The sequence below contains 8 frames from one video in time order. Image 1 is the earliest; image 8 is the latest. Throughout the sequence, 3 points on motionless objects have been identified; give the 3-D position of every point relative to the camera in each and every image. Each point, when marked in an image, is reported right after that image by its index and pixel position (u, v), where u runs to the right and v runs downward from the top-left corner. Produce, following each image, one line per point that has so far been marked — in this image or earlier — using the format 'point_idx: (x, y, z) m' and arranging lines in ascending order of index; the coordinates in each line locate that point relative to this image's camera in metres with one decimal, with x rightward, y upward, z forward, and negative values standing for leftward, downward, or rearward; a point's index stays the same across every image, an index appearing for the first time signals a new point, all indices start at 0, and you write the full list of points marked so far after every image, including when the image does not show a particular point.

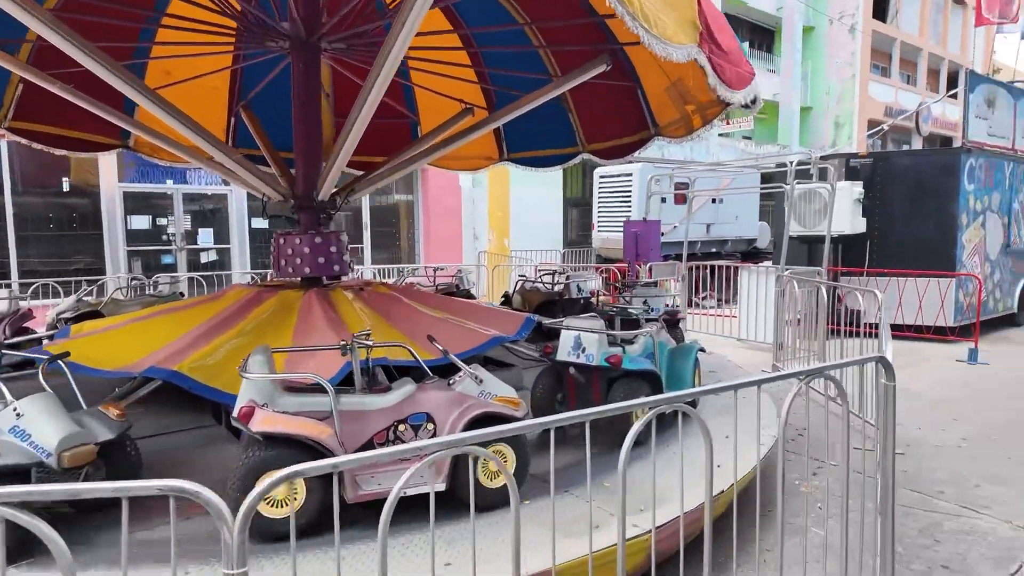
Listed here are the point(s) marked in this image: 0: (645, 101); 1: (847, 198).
0: (+1.5, +2.1, +7.0) m
1: (+5.0, +1.3, +9.2) m
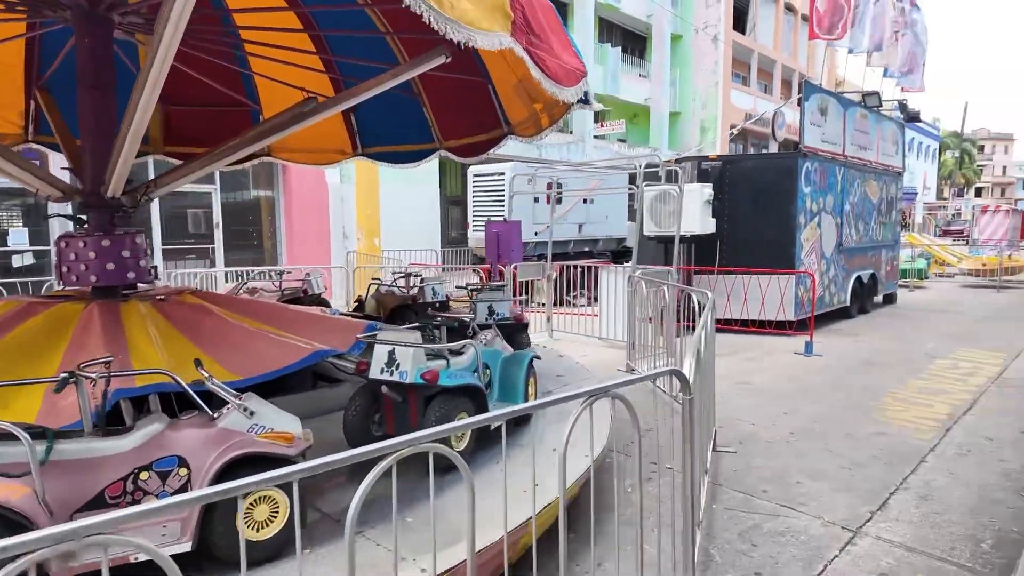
0: (-0.2, +2.1, +6.8) m
1: (+2.9, +1.3, +9.5) m
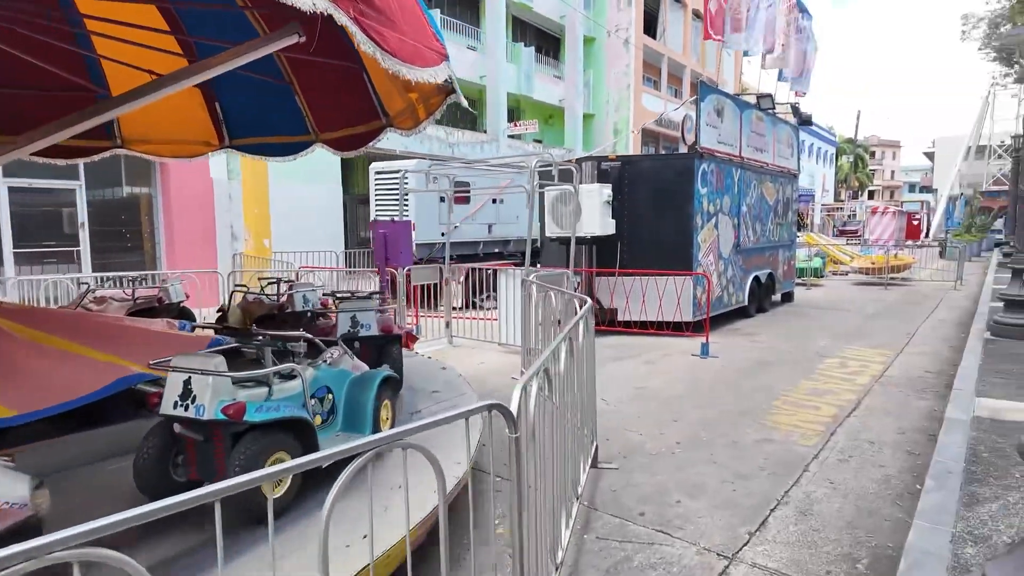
0: (-1.4, +2.0, +6.2) m
1: (+1.3, +1.3, +9.3) m
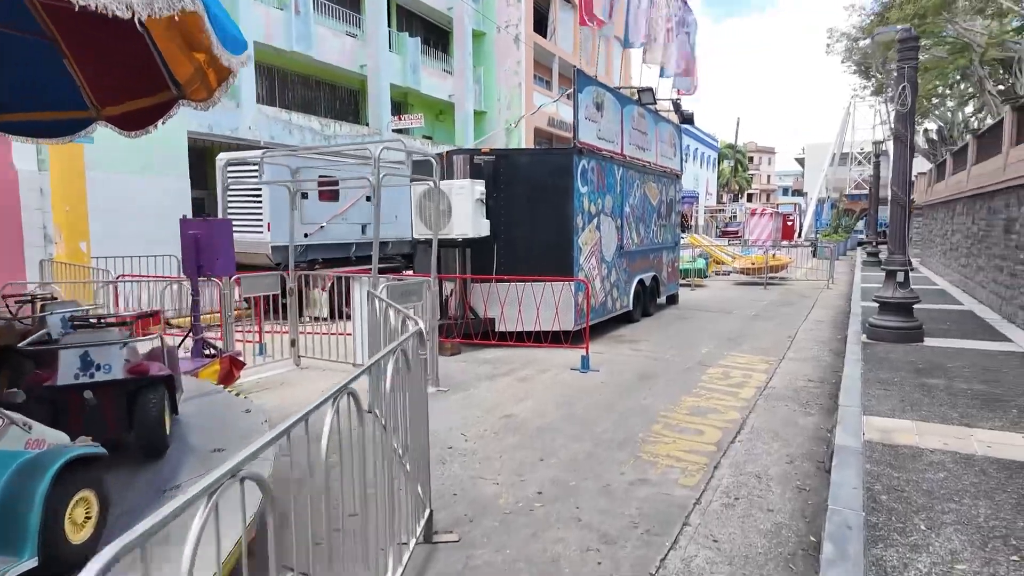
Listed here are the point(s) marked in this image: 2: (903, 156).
0: (-2.8, +1.9, +4.8) m
1: (-0.6, +1.2, +8.3) m
2: (+5.4, +1.8, +8.5) m
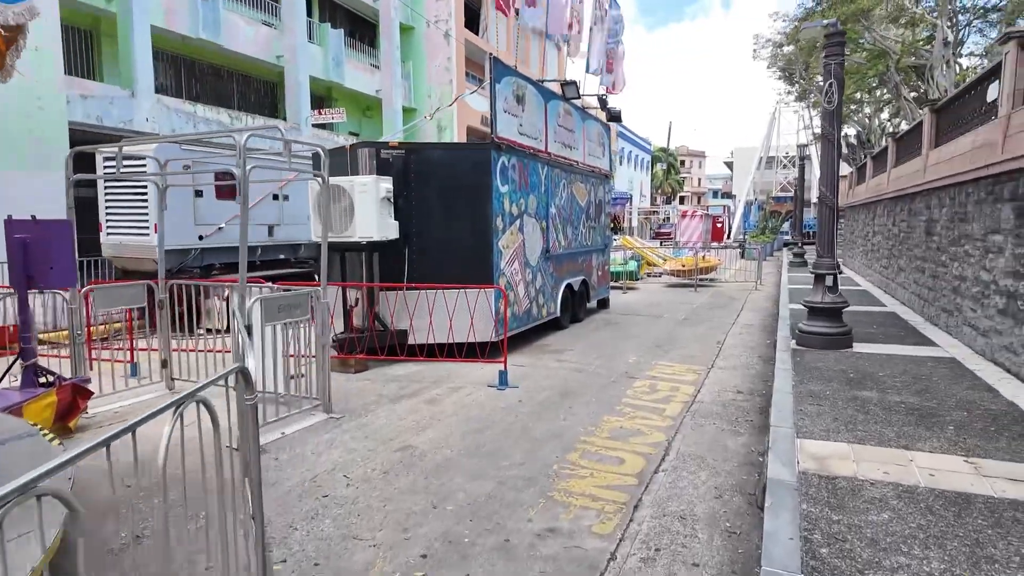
0: (-3.6, +1.7, +3.7) m
1: (-1.7, +1.1, +7.4) m
2: (+4.3, +1.8, +8.2) m
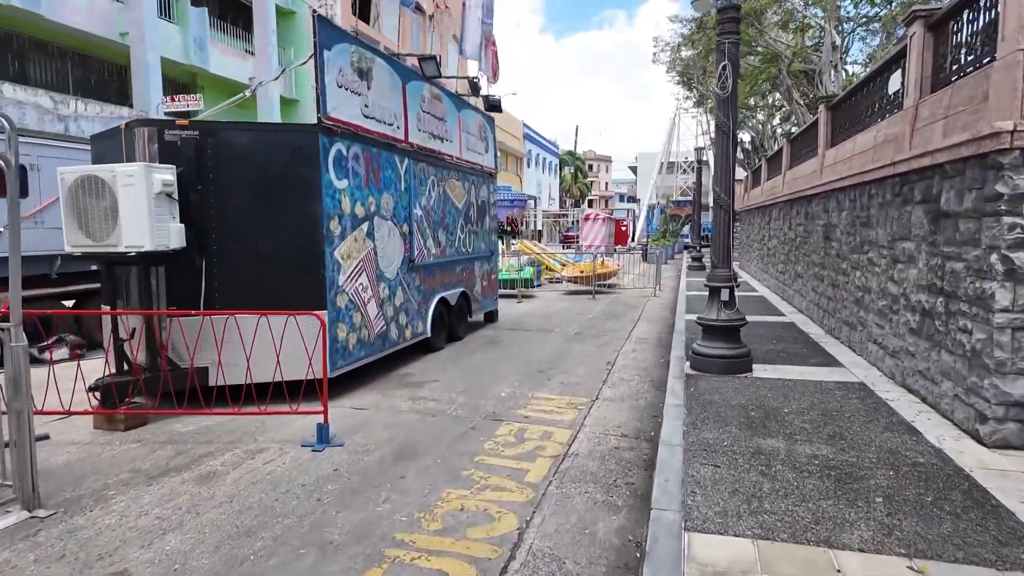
0: (-4.7, +1.5, +1.6) m
1: (-3.3, +0.8, +5.5) m
2: (+2.5, +1.6, +7.1) m
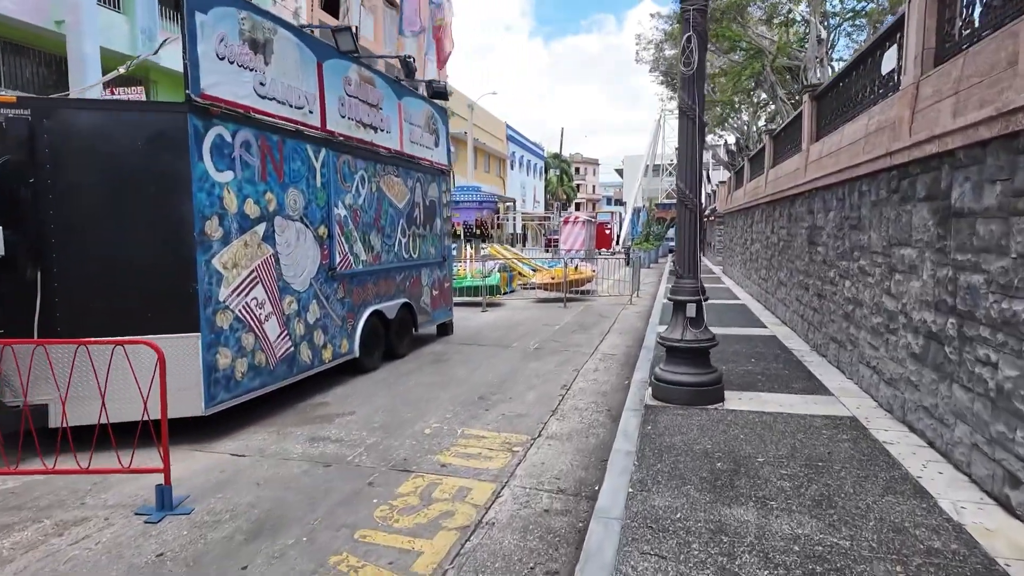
0: (-5.3, +1.4, +0.3) m
1: (-4.0, +0.7, +4.3) m
2: (+1.8, +1.5, +6.0) m
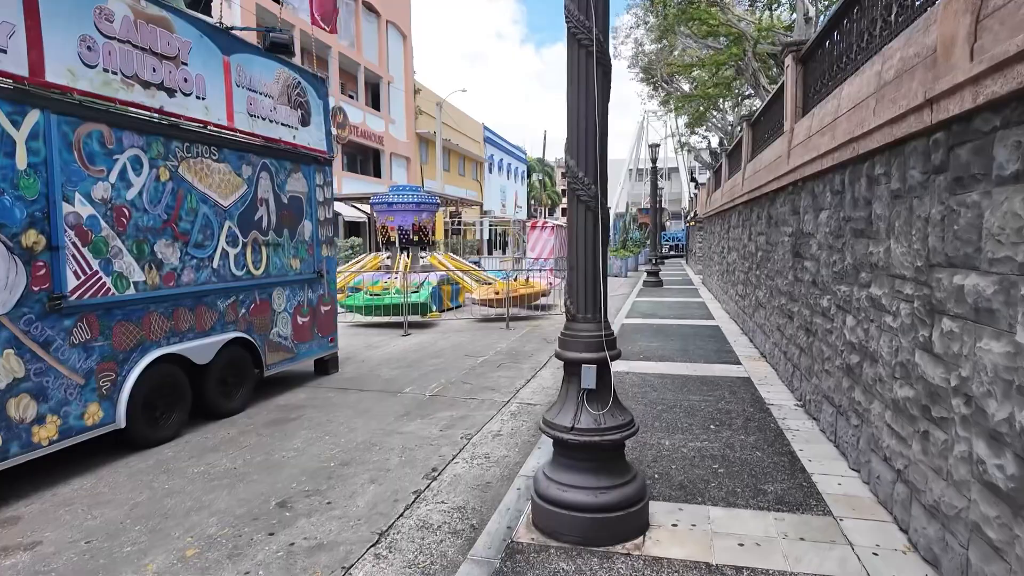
0: (-6.5, +1.1, -2.3) m
1: (-5.3, +0.4, +1.7) m
2: (+0.4, +1.2, +3.5) m
